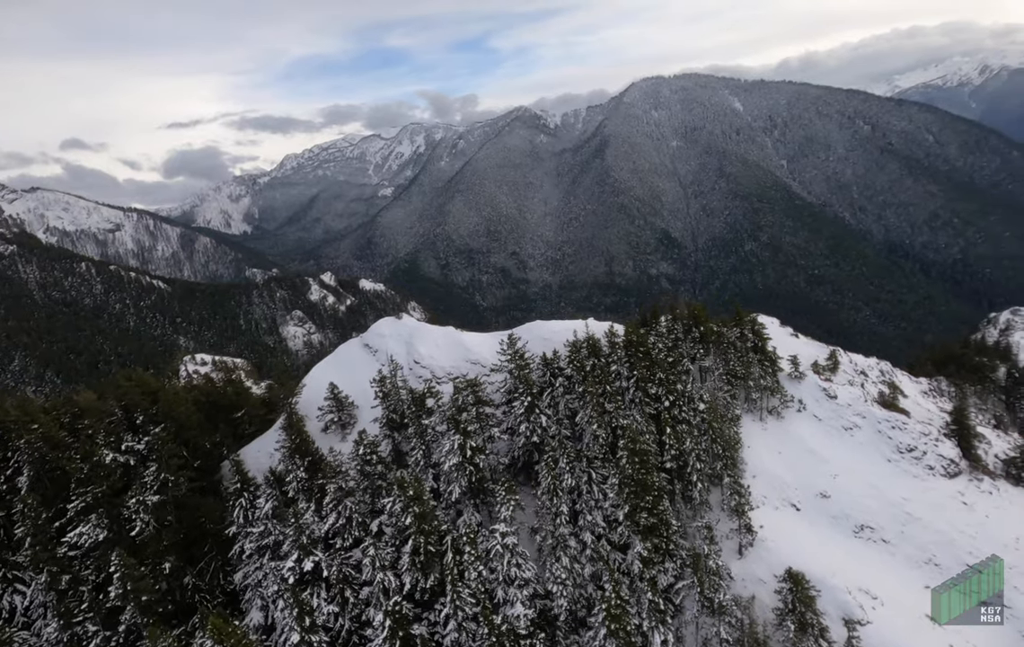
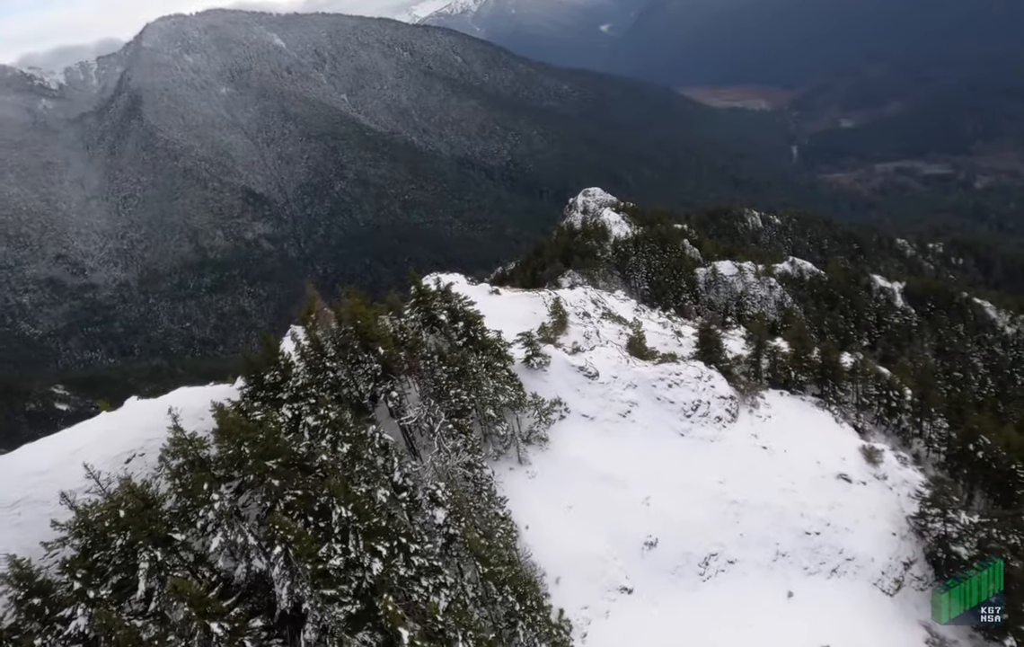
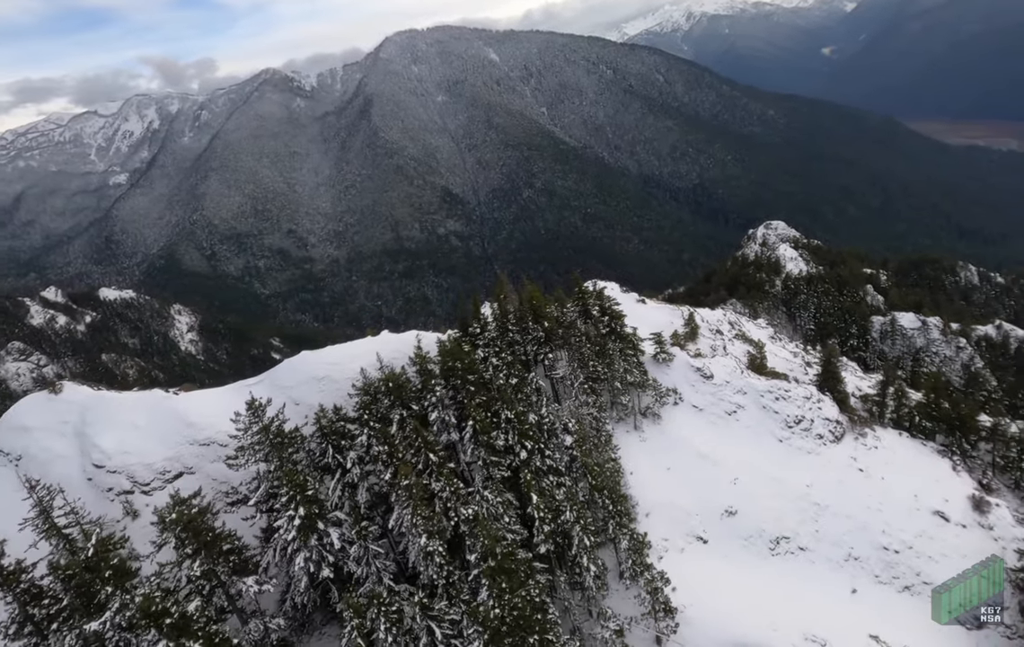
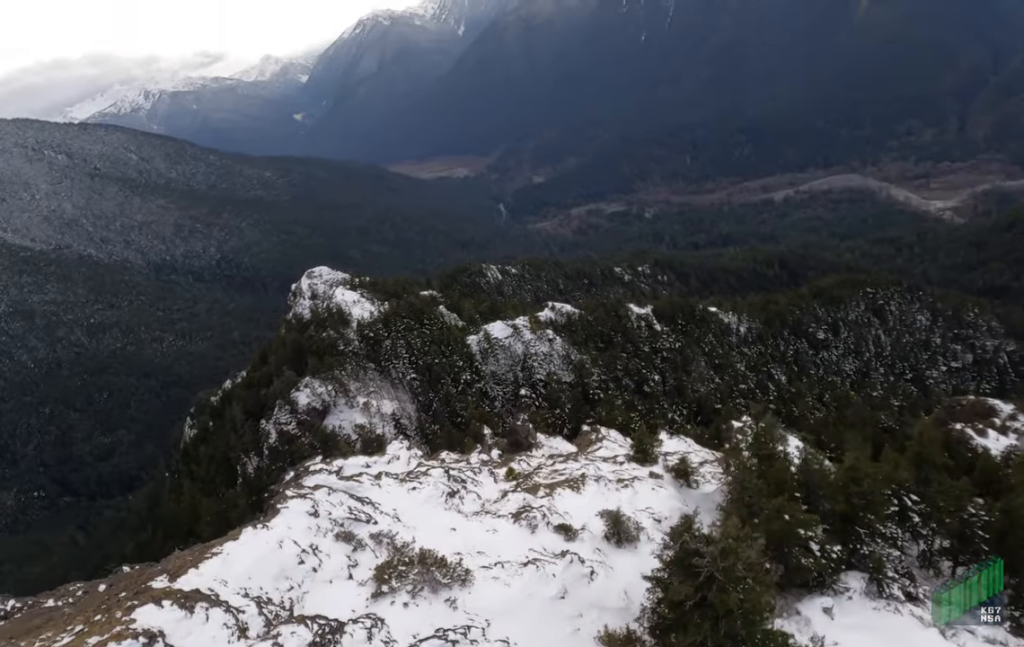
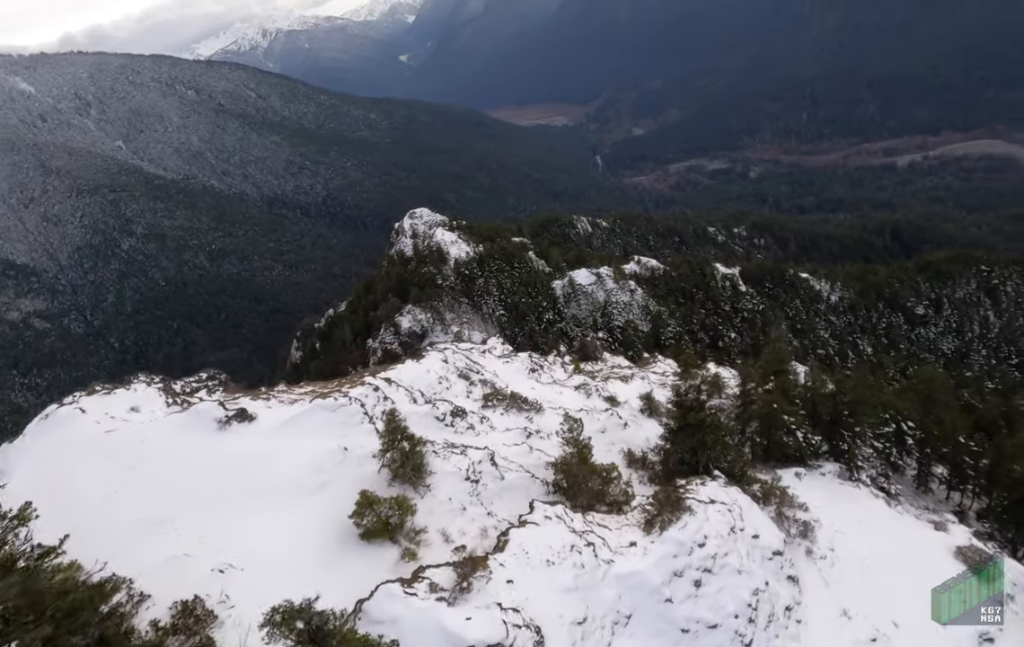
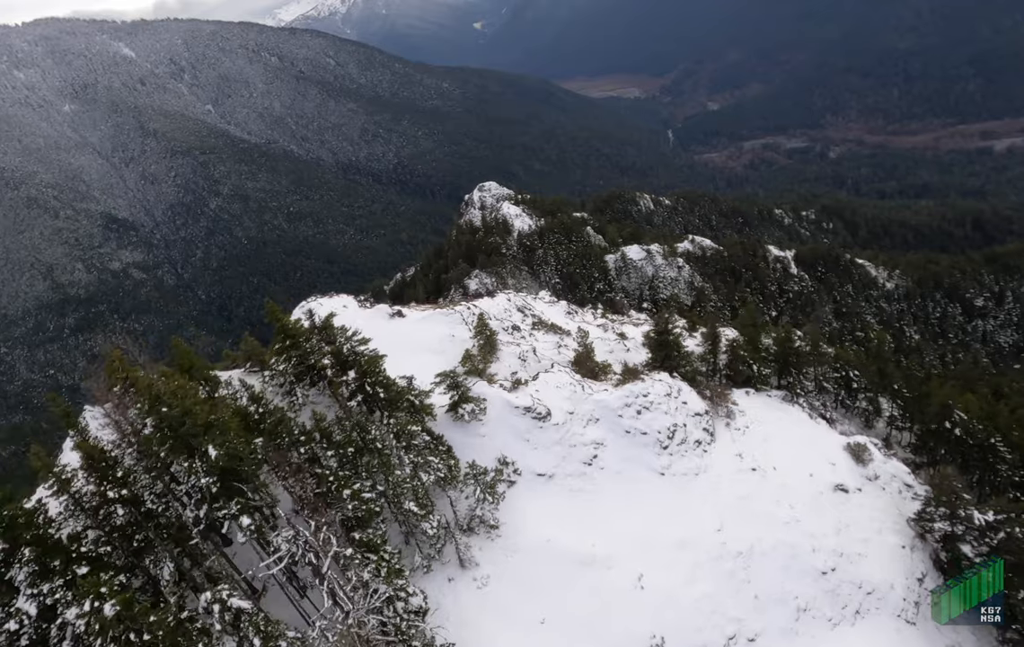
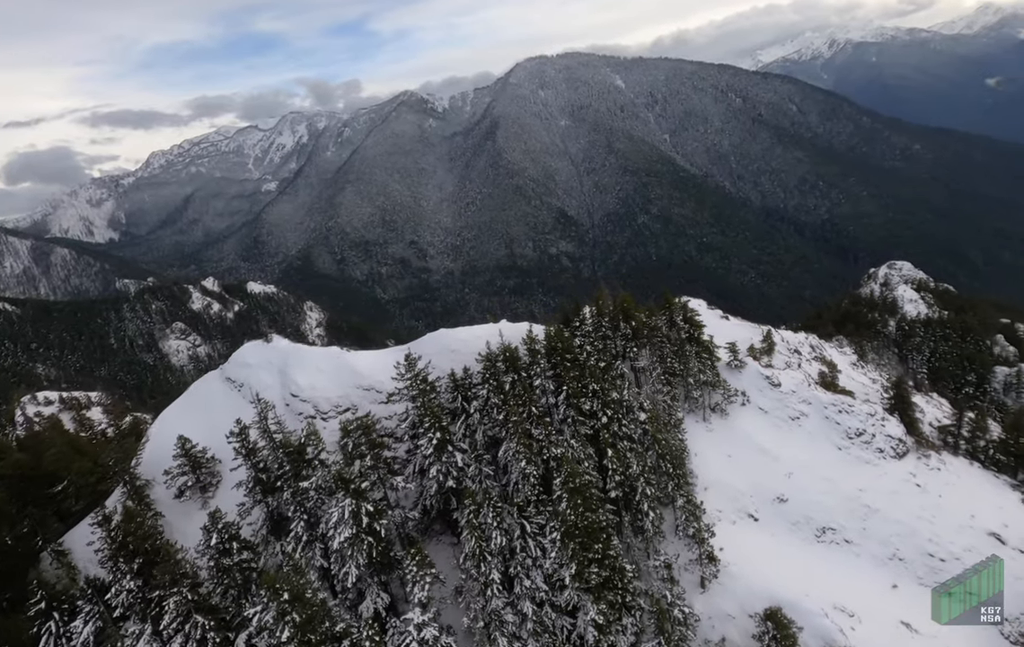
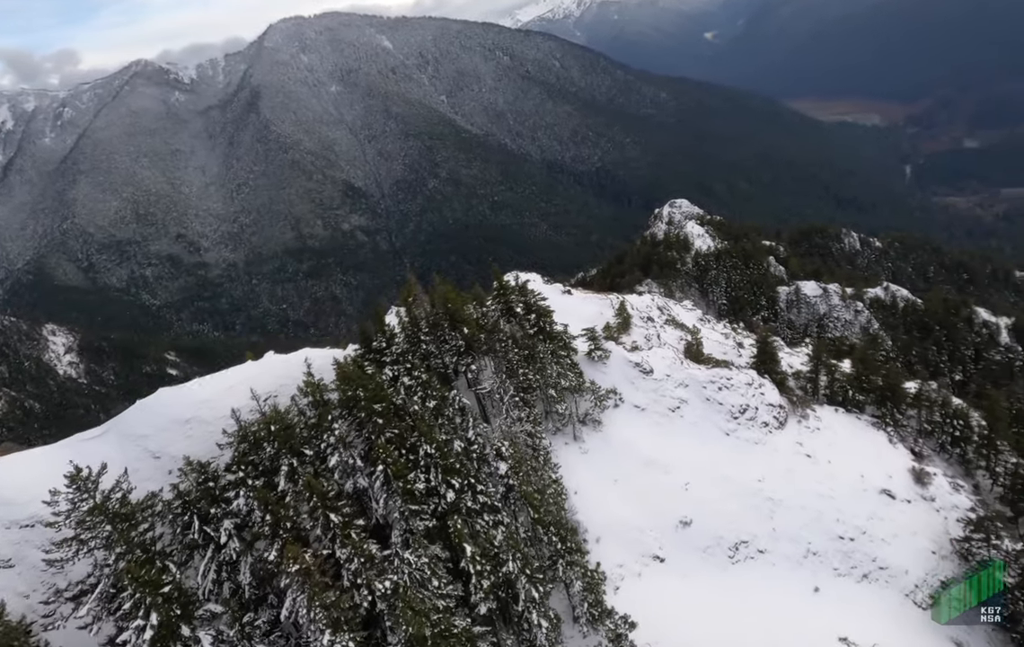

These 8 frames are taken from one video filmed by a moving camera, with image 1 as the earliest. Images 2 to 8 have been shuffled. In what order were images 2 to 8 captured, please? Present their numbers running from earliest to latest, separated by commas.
7, 3, 8, 2, 6, 5, 4
